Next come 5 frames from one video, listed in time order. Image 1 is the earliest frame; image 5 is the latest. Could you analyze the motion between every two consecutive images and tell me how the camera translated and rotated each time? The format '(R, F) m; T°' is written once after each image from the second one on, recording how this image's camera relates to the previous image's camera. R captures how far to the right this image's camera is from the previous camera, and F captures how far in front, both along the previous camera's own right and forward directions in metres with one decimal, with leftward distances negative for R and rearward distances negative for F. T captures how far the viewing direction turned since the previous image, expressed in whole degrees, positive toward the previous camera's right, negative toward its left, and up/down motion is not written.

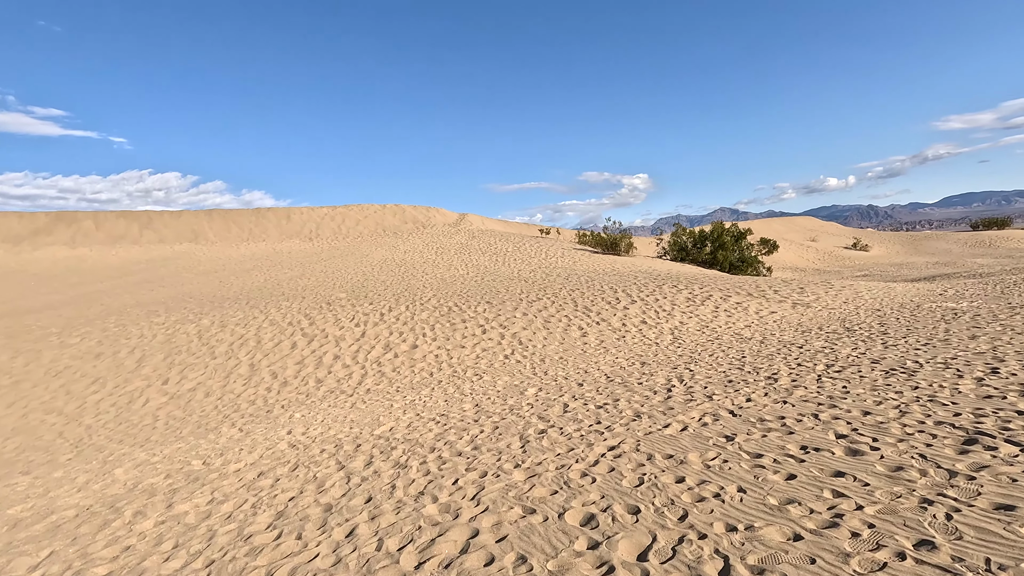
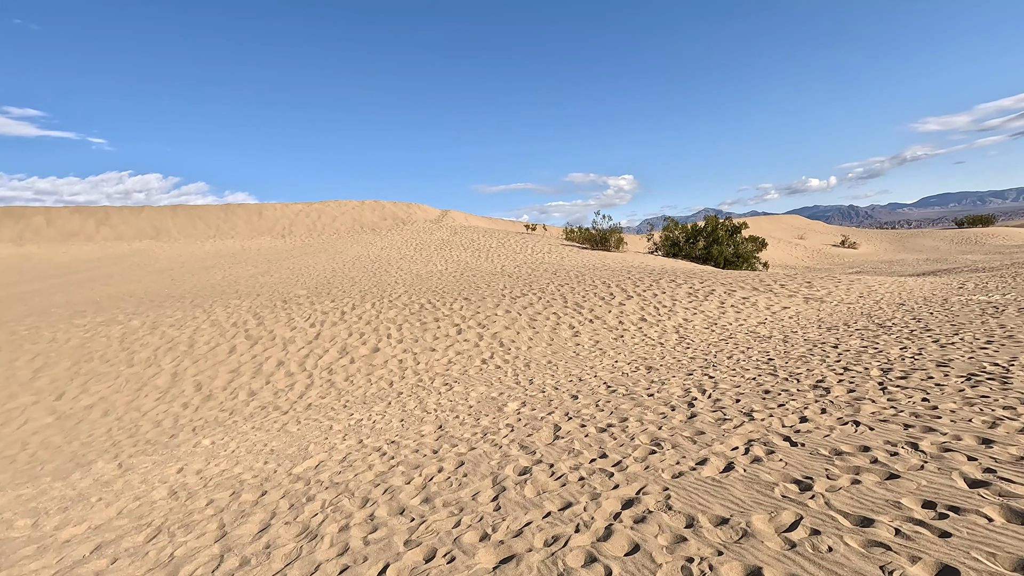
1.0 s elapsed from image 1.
(+0.1, +1.3) m; +1°
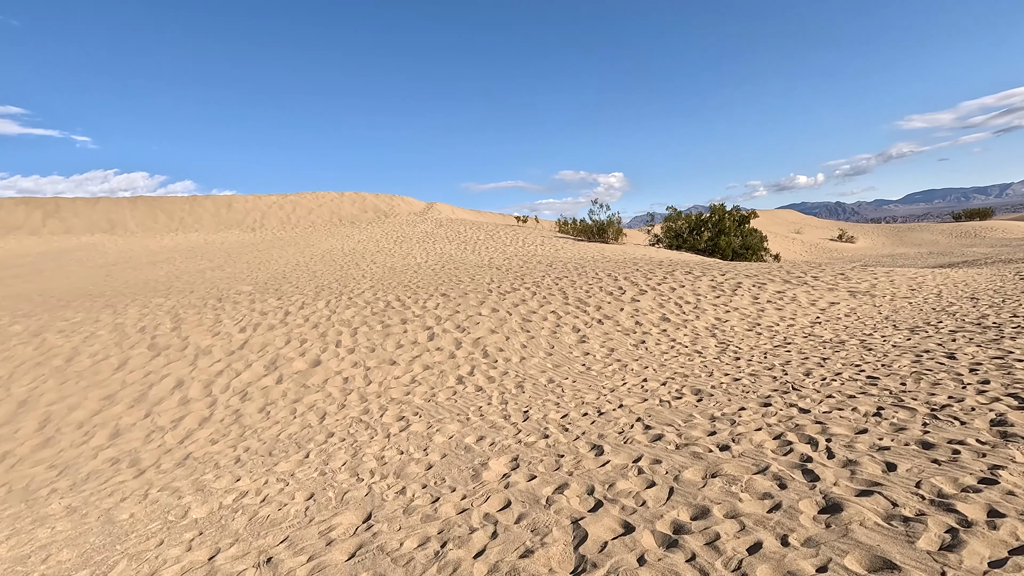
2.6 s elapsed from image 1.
(0.0, +1.9) m; +1°
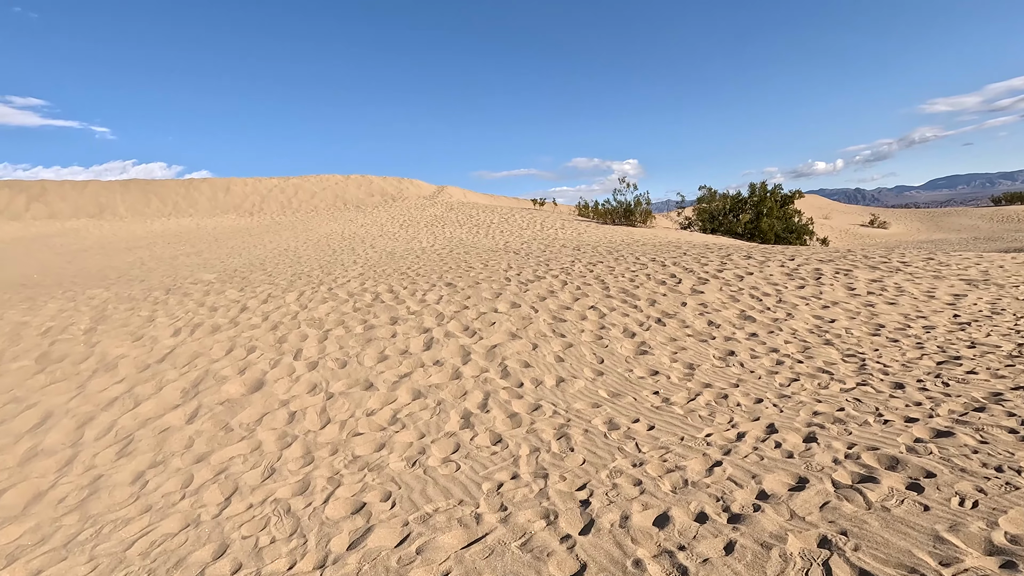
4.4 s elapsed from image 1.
(-0.1, +1.9) m; -1°
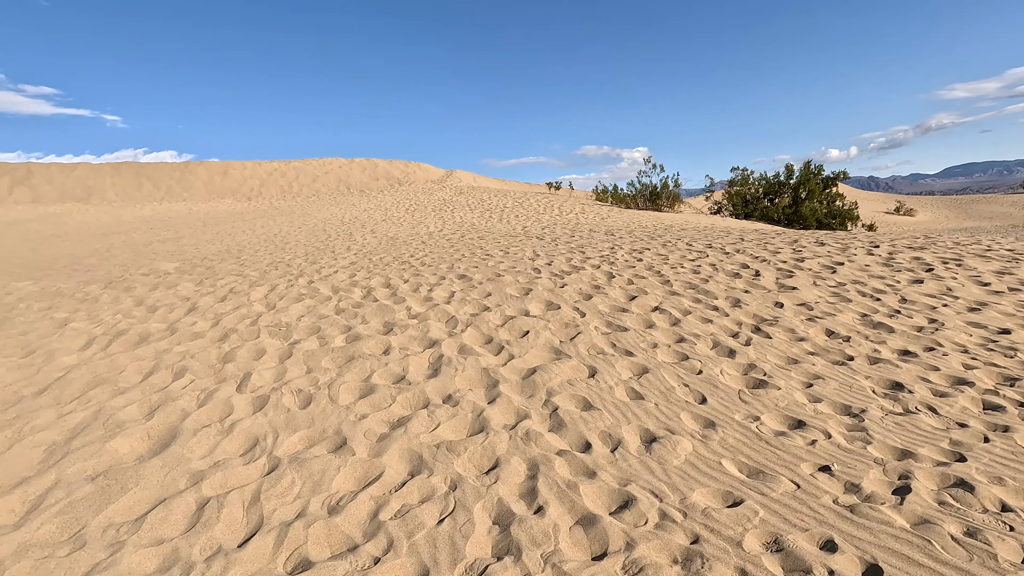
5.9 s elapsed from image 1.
(-0.2, +1.5) m; -1°
